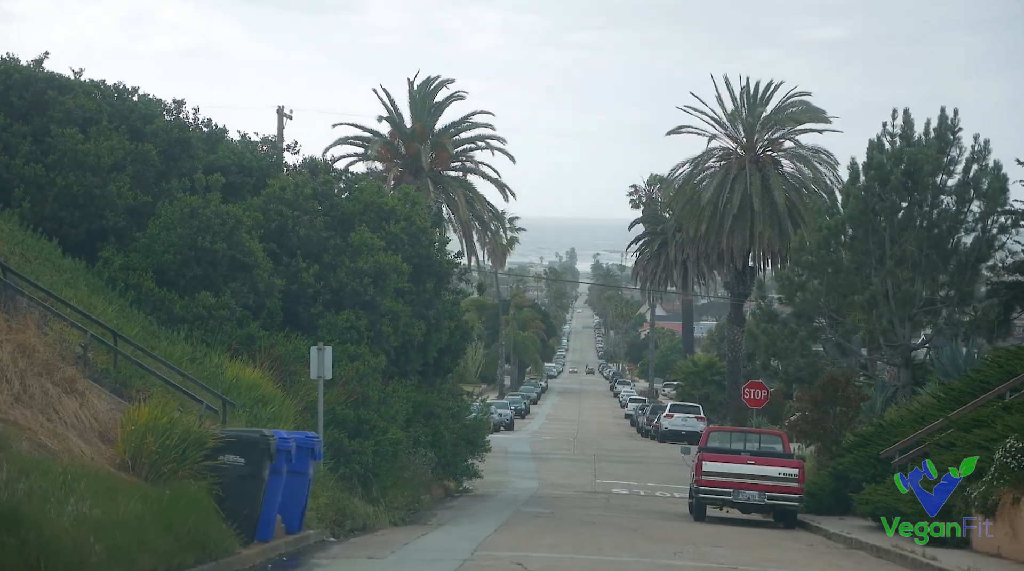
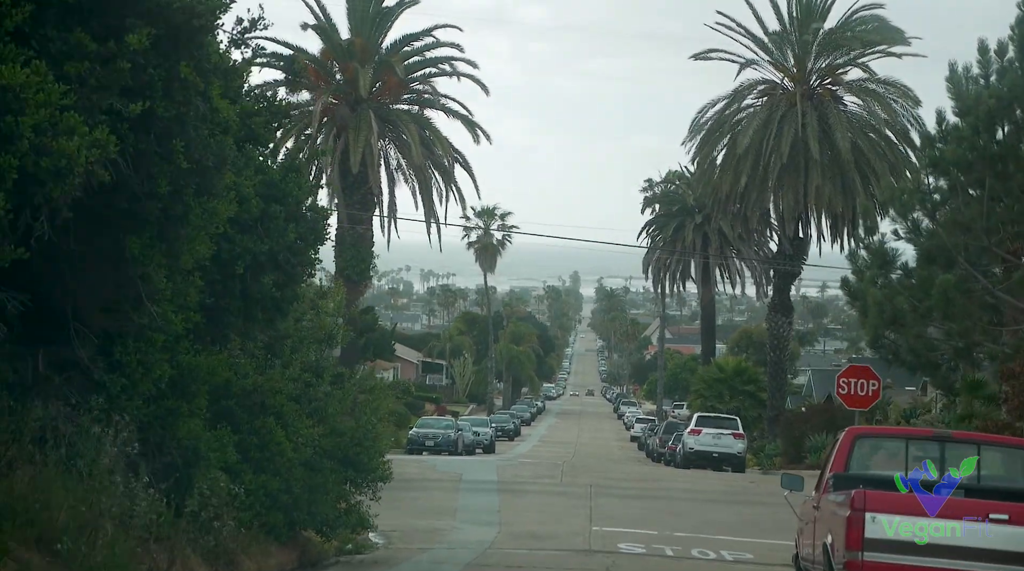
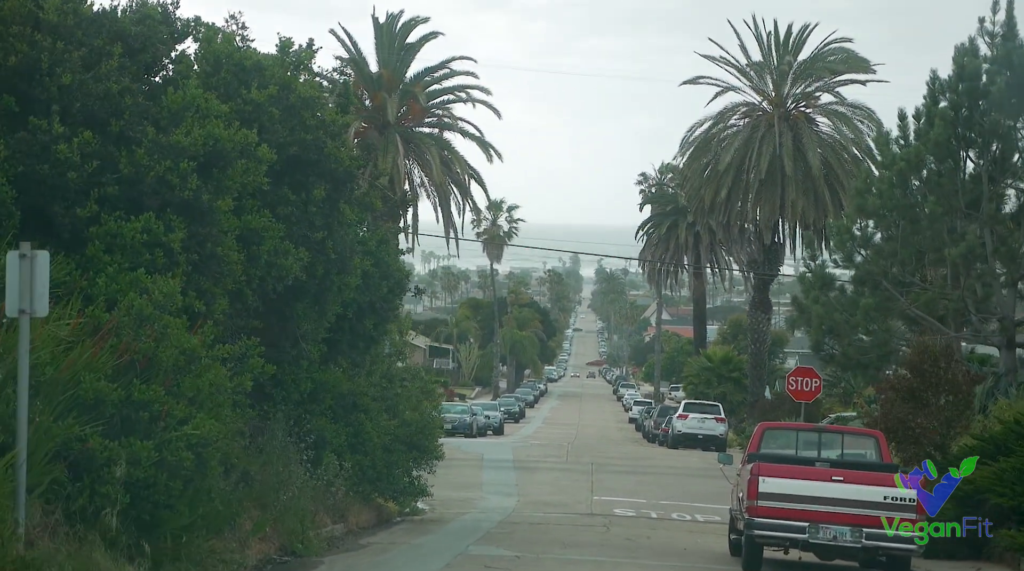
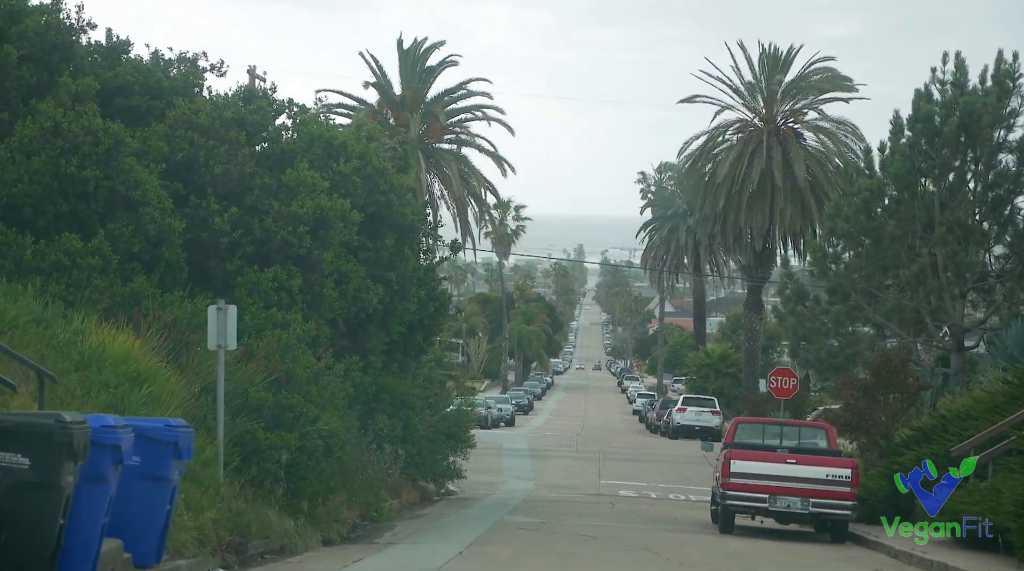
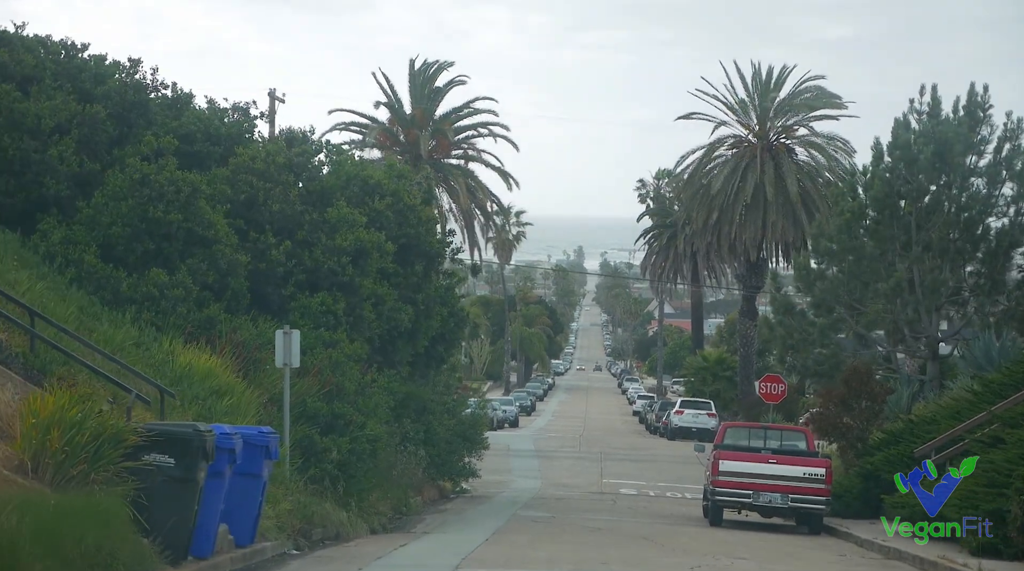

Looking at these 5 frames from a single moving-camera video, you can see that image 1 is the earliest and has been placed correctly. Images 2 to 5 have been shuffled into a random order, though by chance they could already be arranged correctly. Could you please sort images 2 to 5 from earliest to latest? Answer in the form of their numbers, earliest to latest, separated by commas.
5, 4, 3, 2
